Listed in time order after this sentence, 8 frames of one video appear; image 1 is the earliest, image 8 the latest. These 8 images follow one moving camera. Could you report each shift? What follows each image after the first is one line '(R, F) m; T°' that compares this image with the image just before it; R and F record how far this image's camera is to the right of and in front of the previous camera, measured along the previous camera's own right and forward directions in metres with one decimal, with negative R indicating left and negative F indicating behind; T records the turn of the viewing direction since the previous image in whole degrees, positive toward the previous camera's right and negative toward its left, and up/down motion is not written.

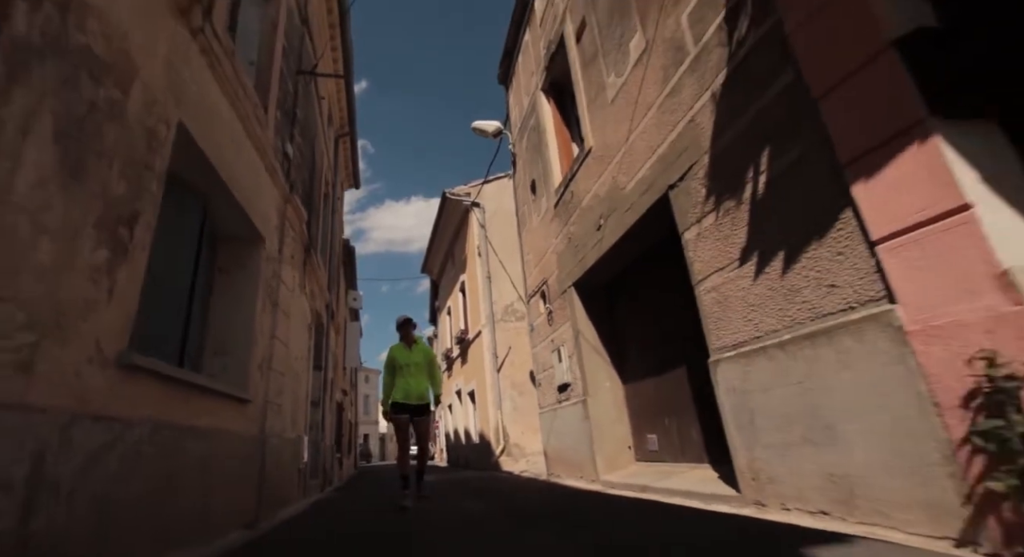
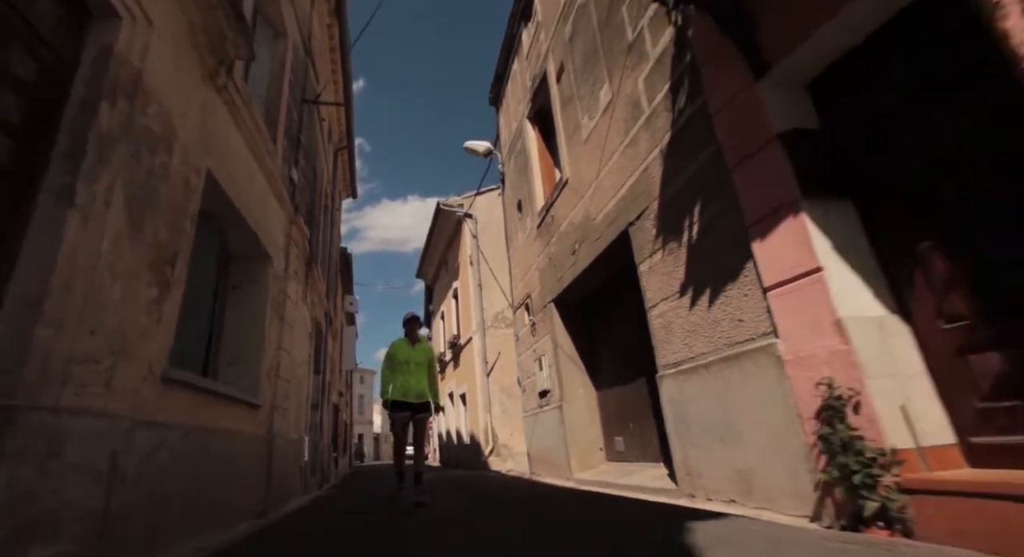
(+0.2, -0.7) m; +1°
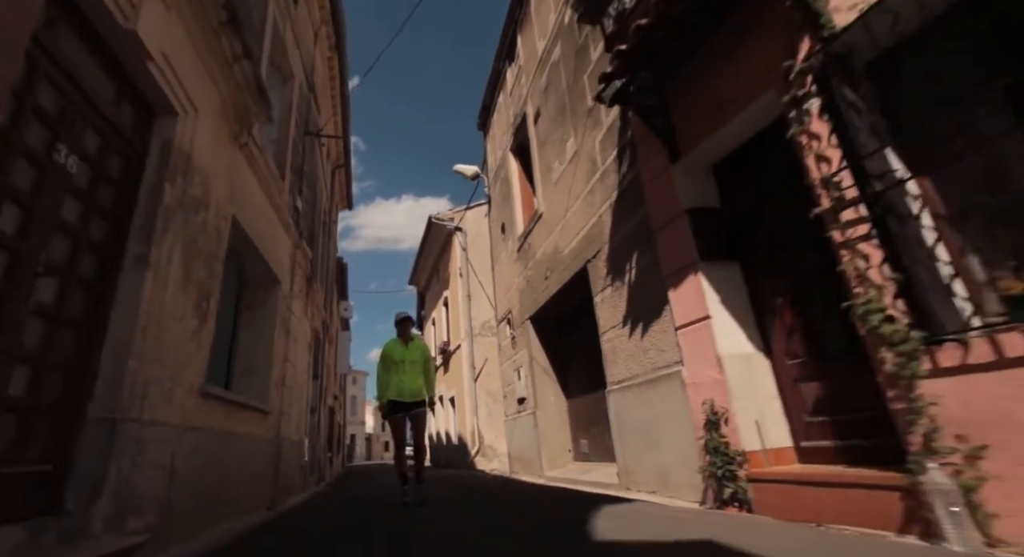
(+0.2, -0.9) m; +1°
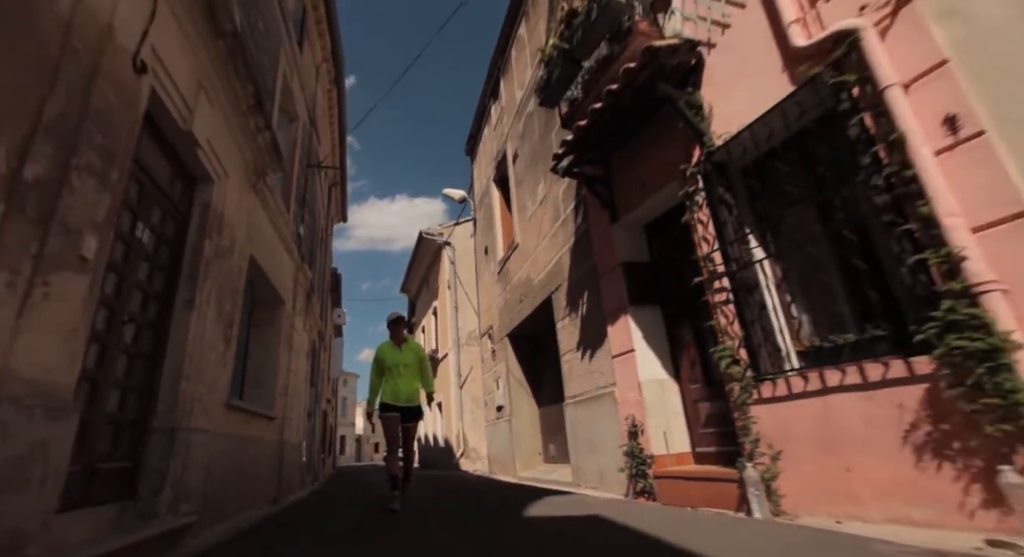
(+0.2, -1.0) m; +1°
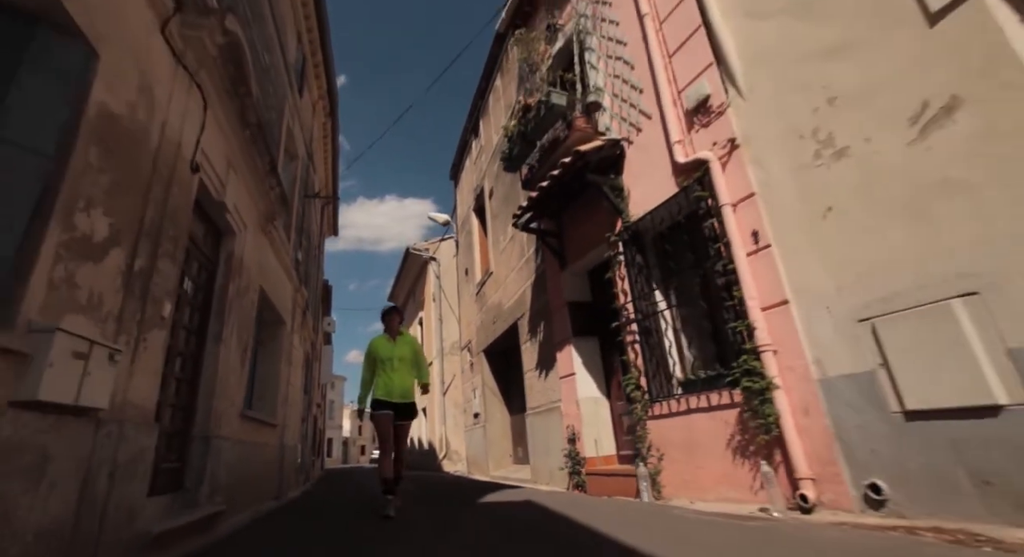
(+0.3, -1.2) m; +1°
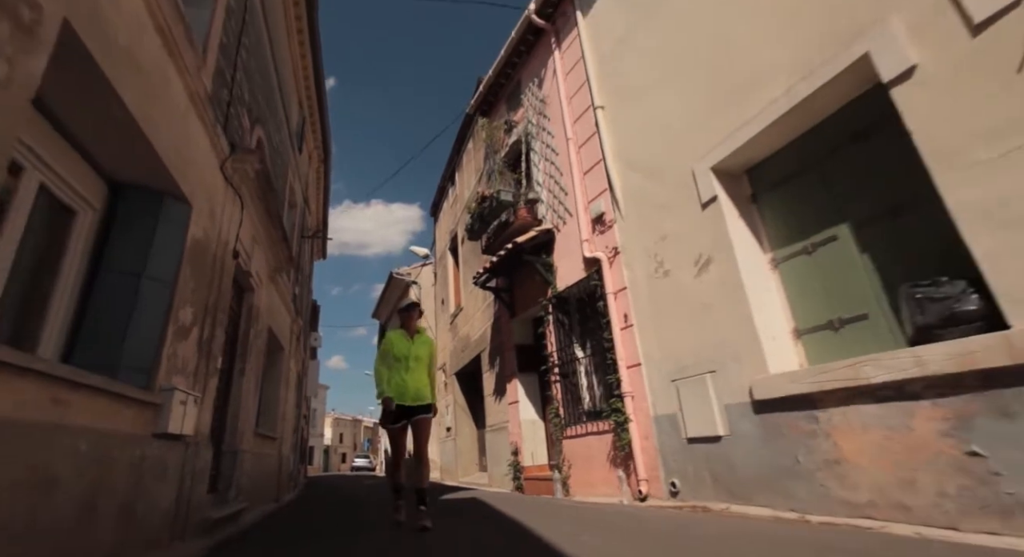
(+0.4, -1.7) m; +2°
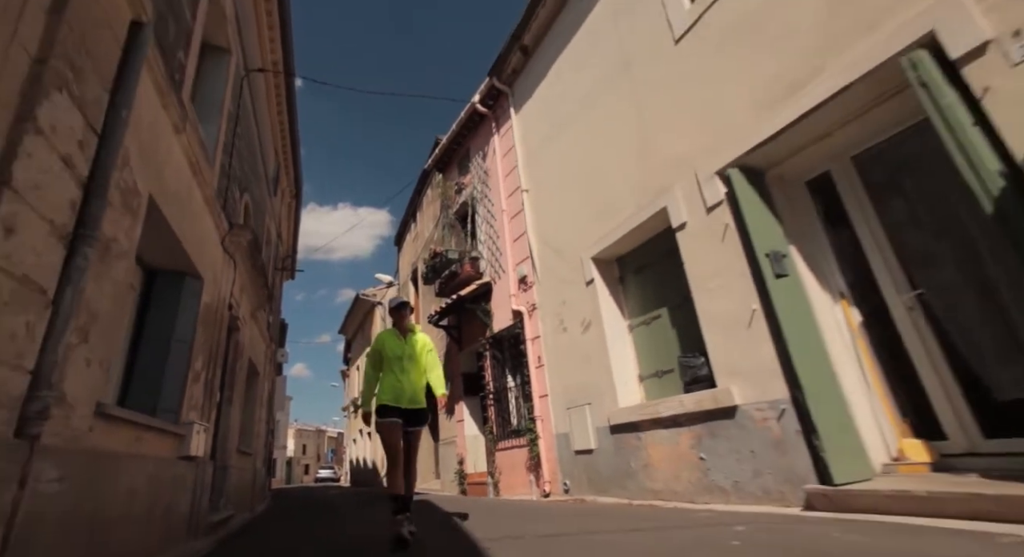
(+0.4, -1.6) m; +4°
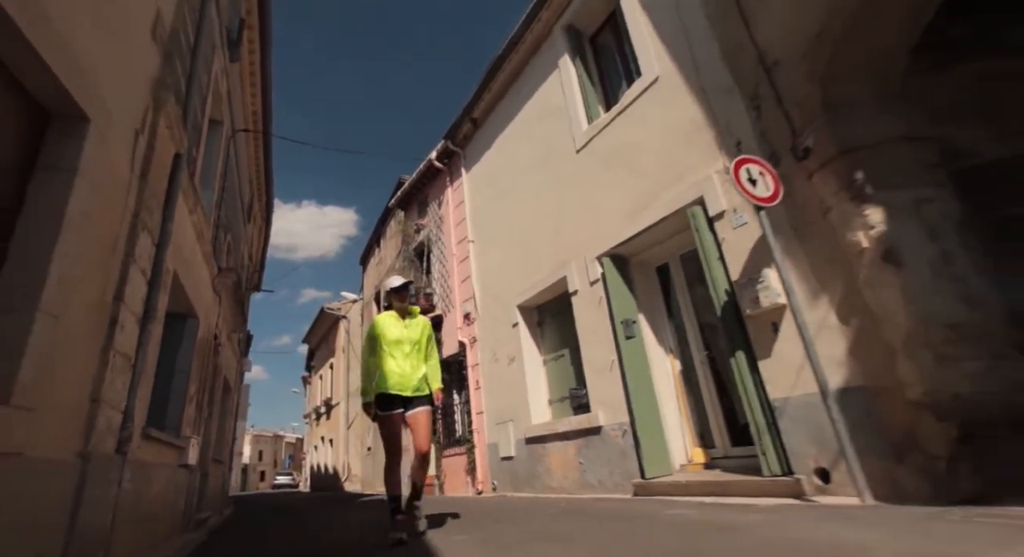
(+0.4, -1.5) m; +4°
